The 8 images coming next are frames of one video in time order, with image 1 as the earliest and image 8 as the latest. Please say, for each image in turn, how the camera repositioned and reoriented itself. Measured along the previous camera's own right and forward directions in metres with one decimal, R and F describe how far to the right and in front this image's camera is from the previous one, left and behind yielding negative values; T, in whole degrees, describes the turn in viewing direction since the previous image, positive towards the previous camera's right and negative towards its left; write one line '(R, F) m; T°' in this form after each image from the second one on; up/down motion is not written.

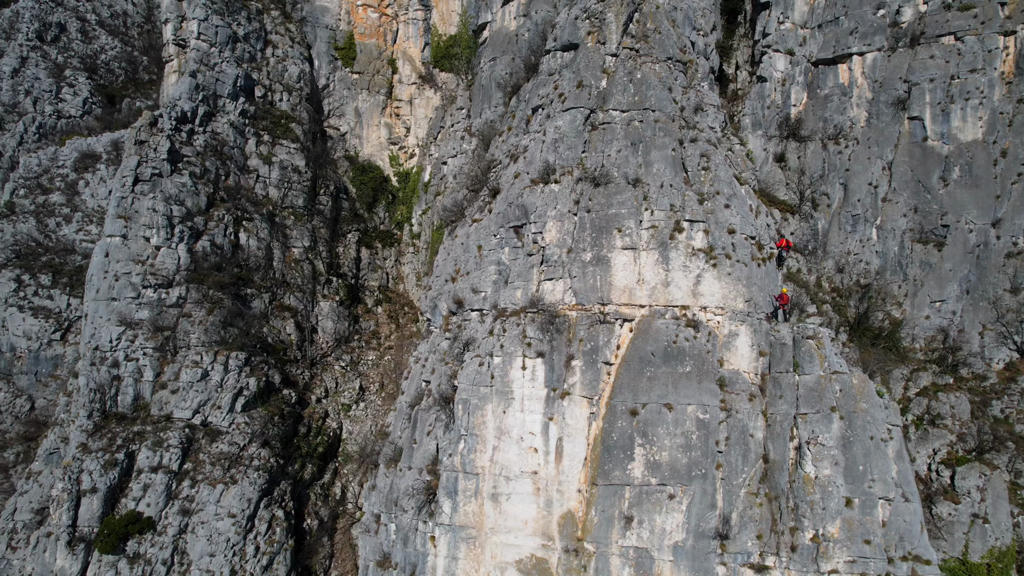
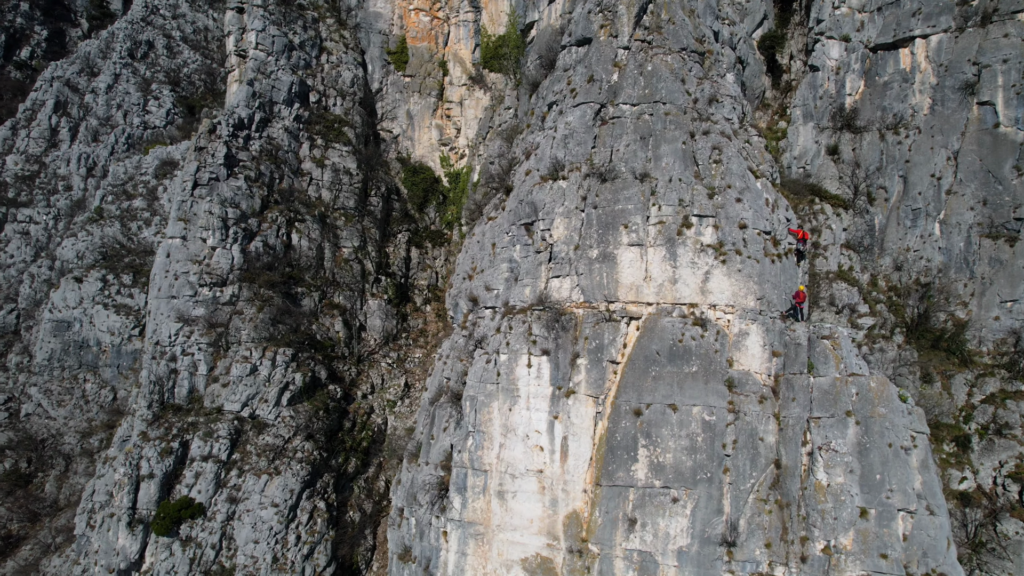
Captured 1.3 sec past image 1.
(+0.9, 0.0) m; -6°
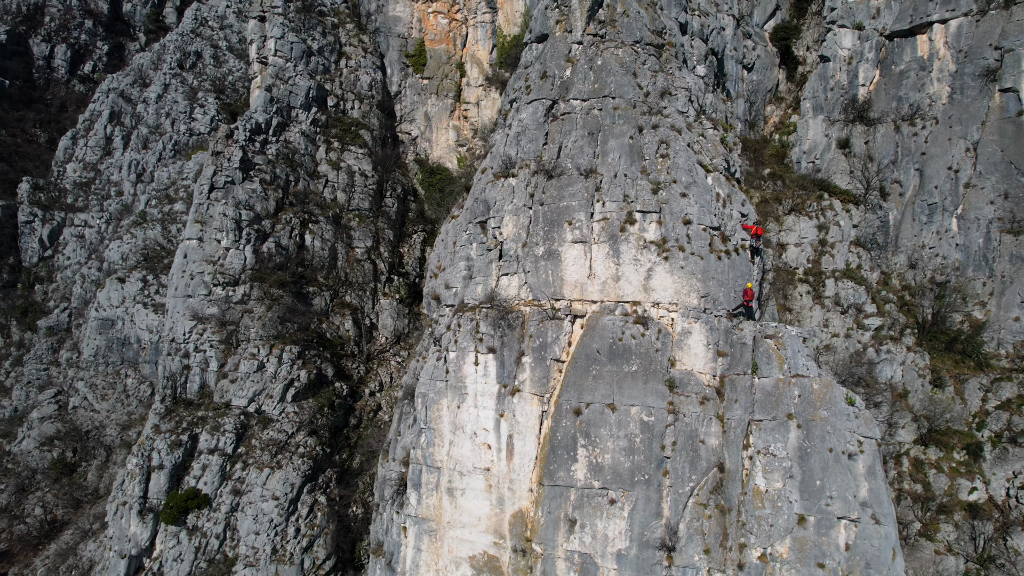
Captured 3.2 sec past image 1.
(+1.5, +0.1) m; -4°
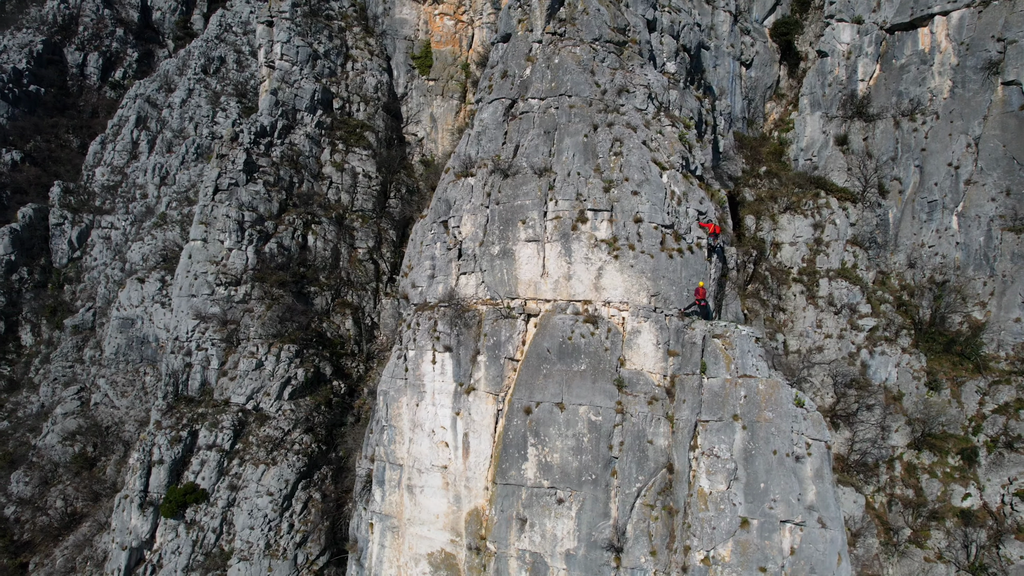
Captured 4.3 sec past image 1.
(+1.0, 0.0) m; -2°
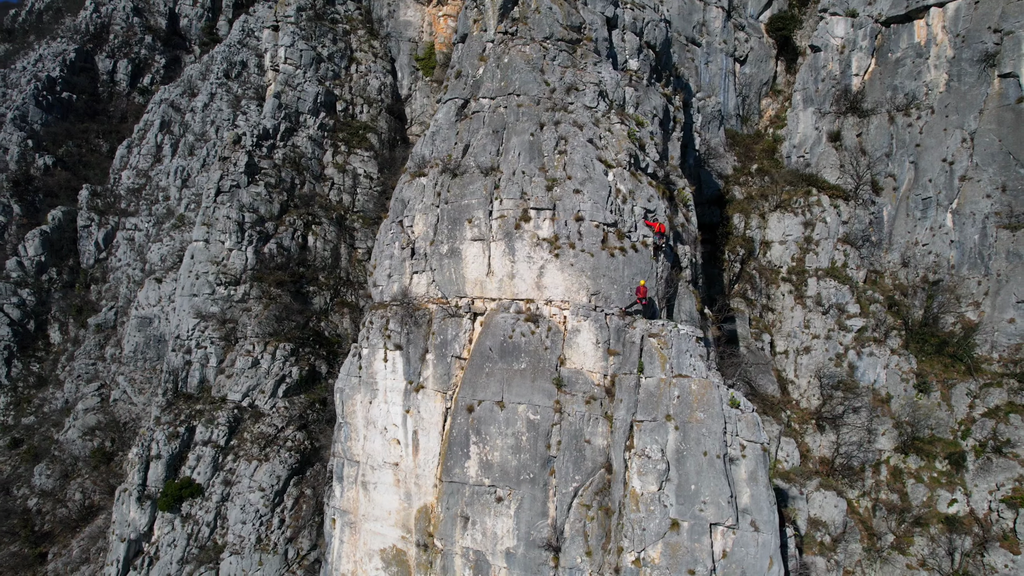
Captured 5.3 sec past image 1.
(+1.1, 0.0) m; -2°
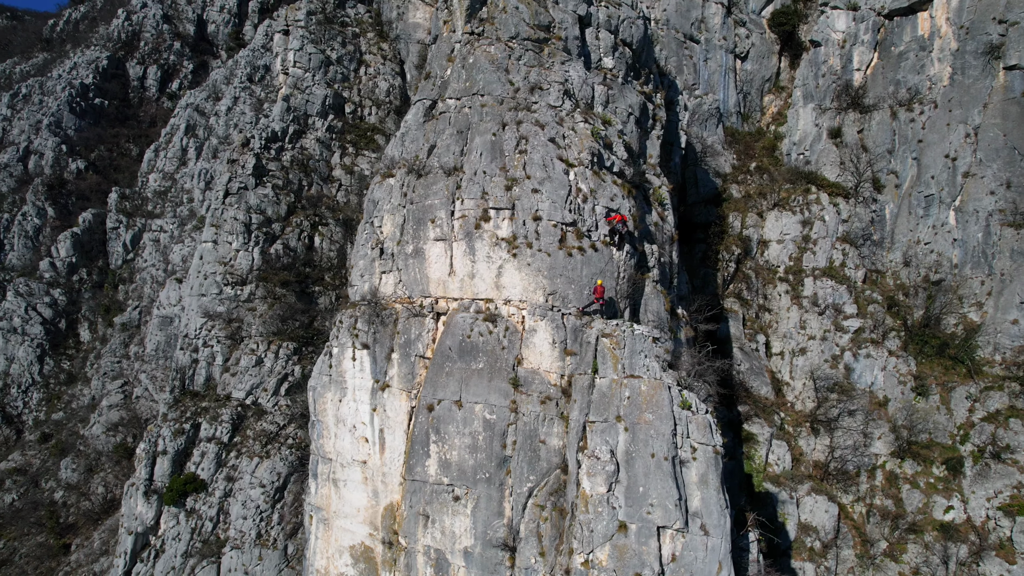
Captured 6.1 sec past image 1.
(+0.9, 0.0) m; -2°
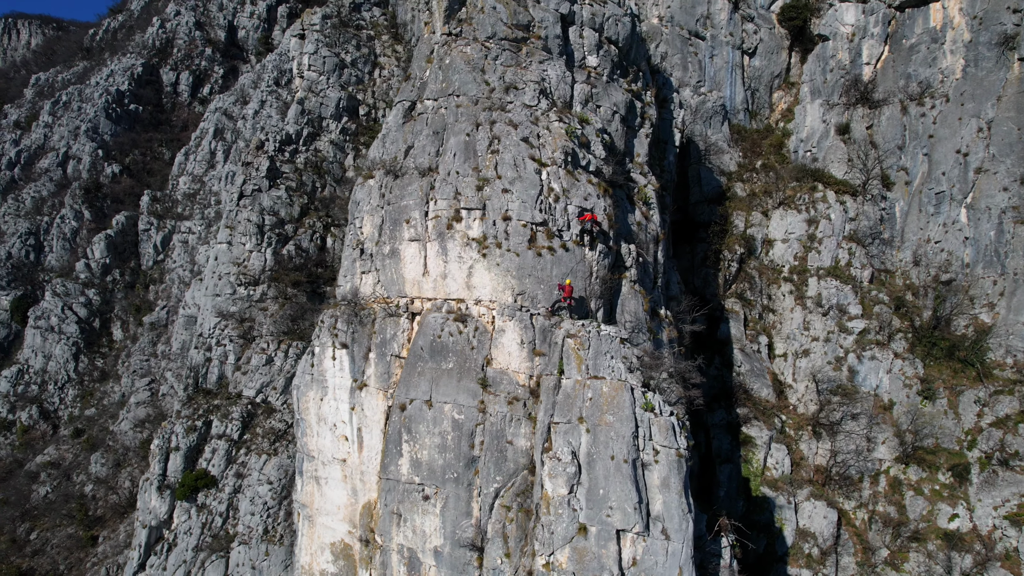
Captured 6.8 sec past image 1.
(+0.8, 0.0) m; -3°
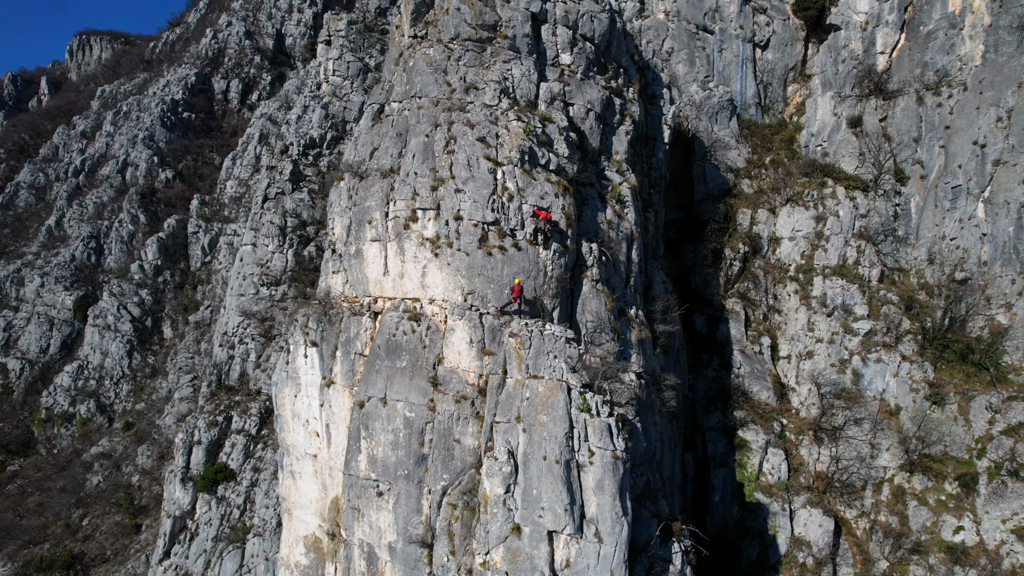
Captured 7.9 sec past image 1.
(+1.3, 0.0) m; -4°
